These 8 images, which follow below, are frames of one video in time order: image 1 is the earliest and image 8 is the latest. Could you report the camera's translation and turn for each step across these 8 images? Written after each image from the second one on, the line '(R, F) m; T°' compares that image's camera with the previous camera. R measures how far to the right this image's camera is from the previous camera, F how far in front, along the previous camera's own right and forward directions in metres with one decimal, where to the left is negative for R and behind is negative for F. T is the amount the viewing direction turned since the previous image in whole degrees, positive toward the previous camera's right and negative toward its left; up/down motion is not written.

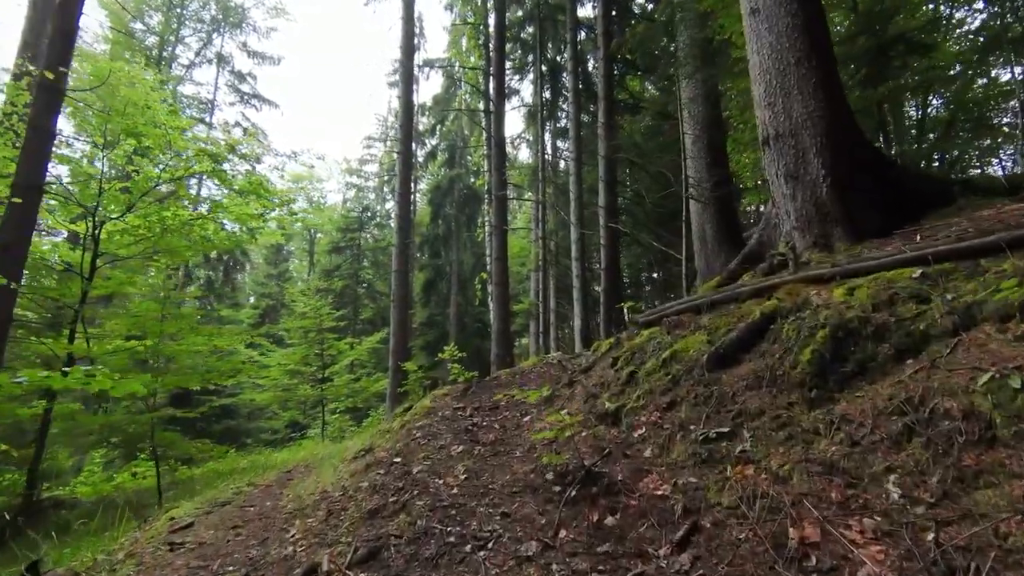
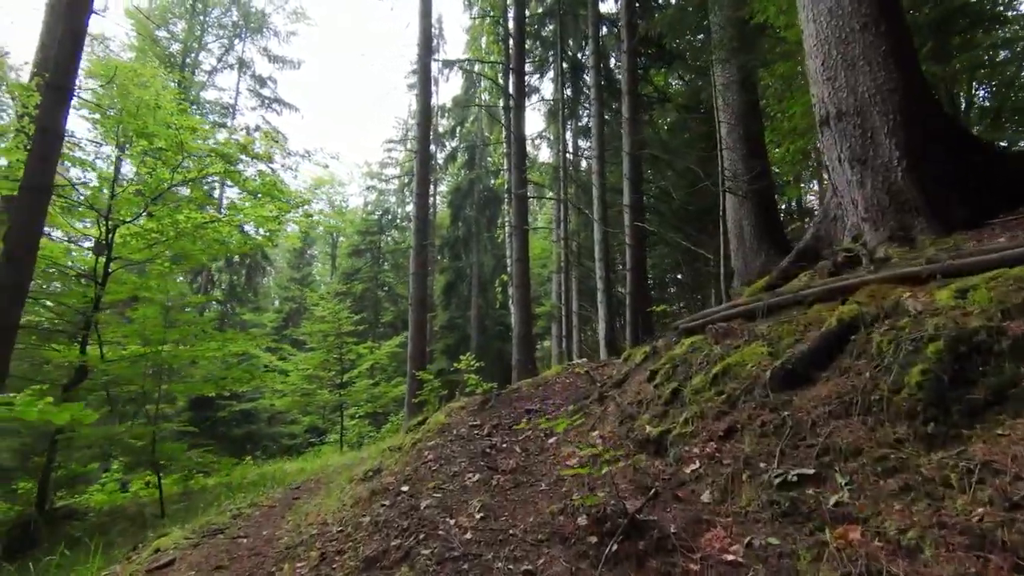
(0.0, +0.4) m; -2°
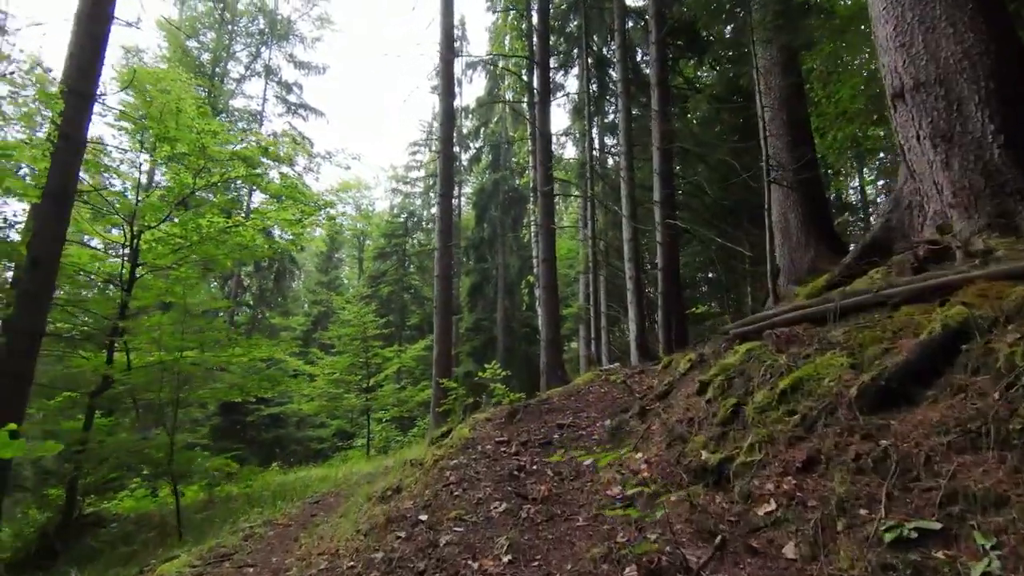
(0.0, +0.3) m; -3°
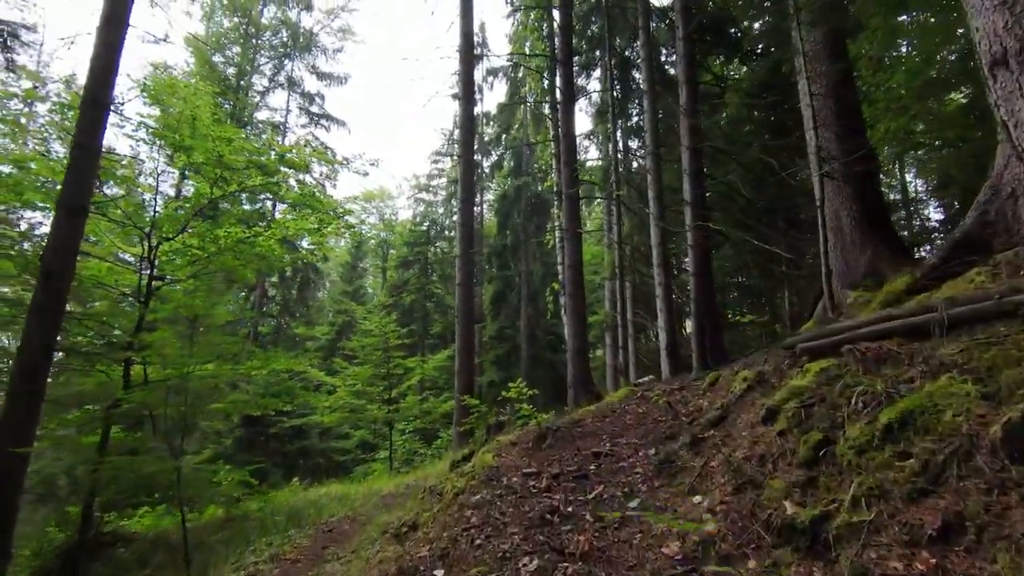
(0.0, +0.4) m; -2°
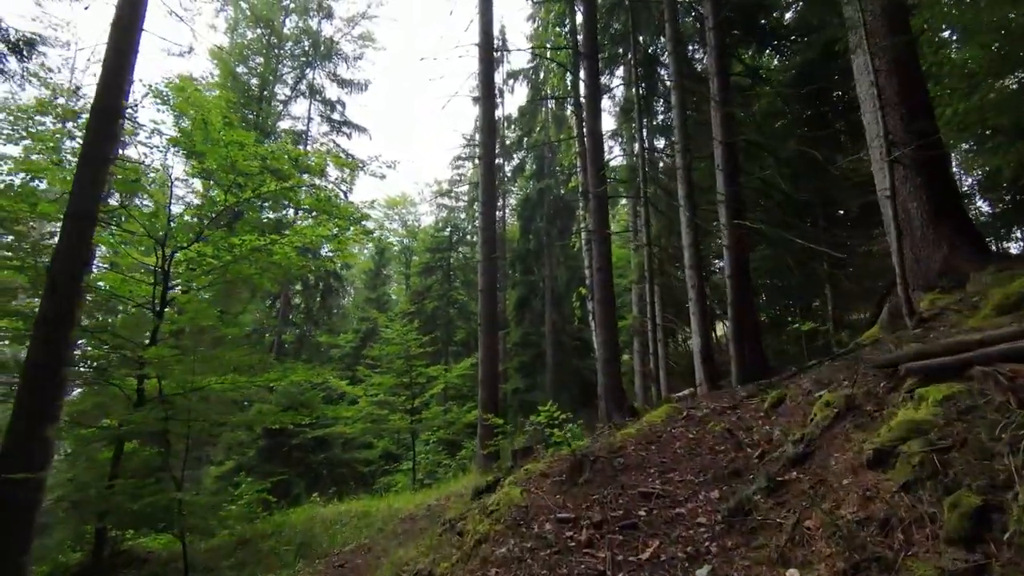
(0.0, +0.5) m; -2°
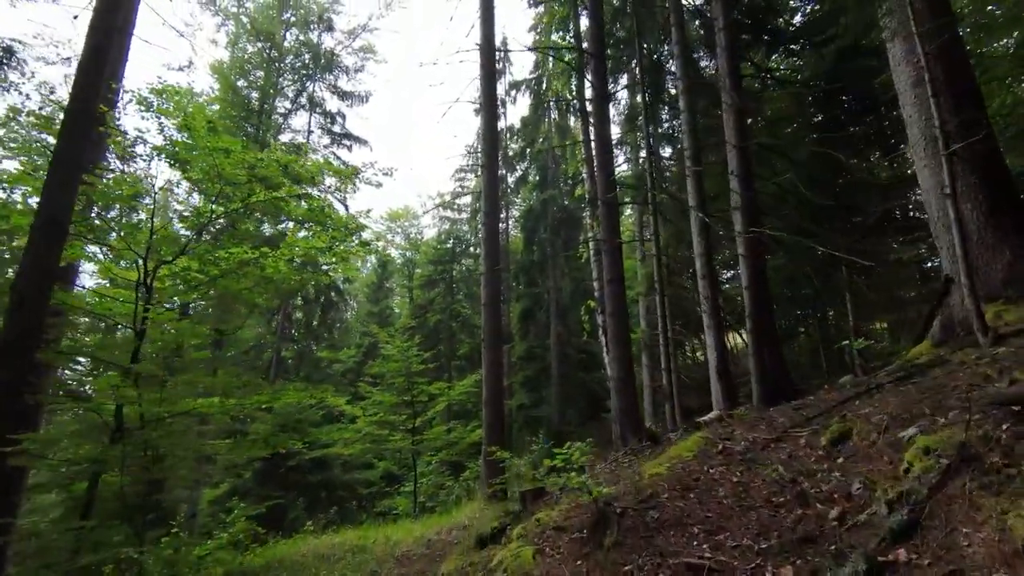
(0.0, +0.5) m; 0°
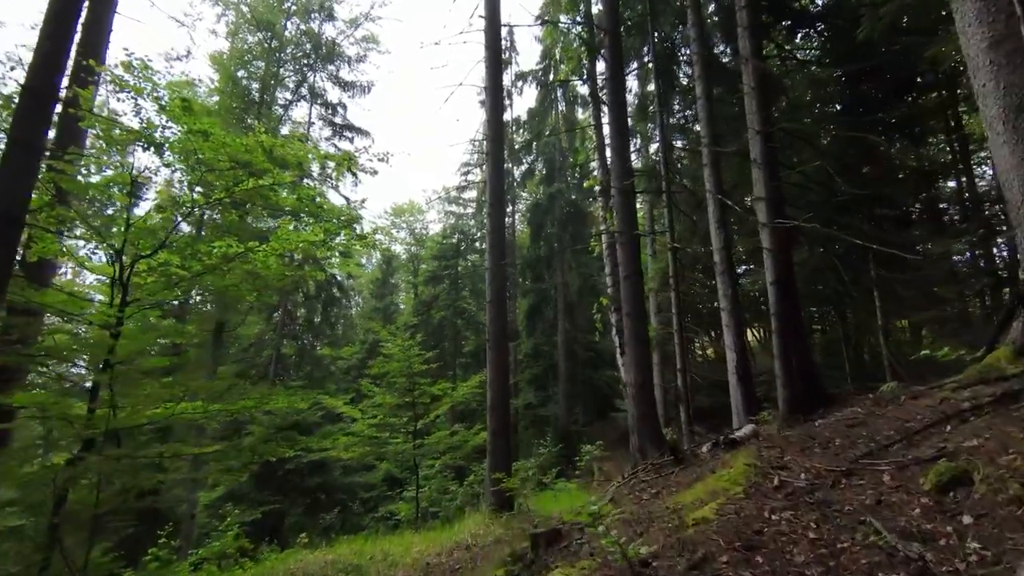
(0.0, +0.6) m; -1°
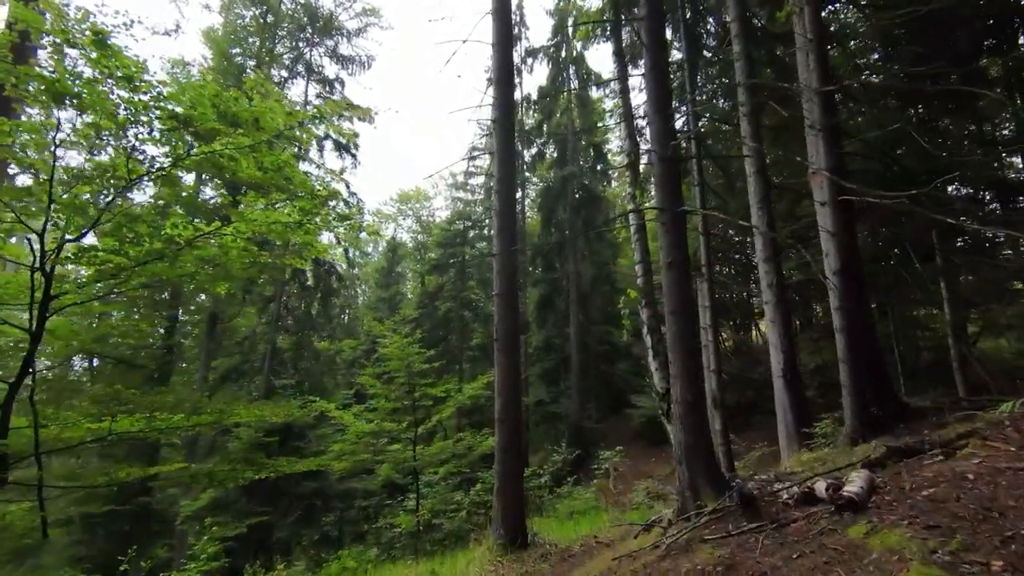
(0.0, +1.4) m; -1°
